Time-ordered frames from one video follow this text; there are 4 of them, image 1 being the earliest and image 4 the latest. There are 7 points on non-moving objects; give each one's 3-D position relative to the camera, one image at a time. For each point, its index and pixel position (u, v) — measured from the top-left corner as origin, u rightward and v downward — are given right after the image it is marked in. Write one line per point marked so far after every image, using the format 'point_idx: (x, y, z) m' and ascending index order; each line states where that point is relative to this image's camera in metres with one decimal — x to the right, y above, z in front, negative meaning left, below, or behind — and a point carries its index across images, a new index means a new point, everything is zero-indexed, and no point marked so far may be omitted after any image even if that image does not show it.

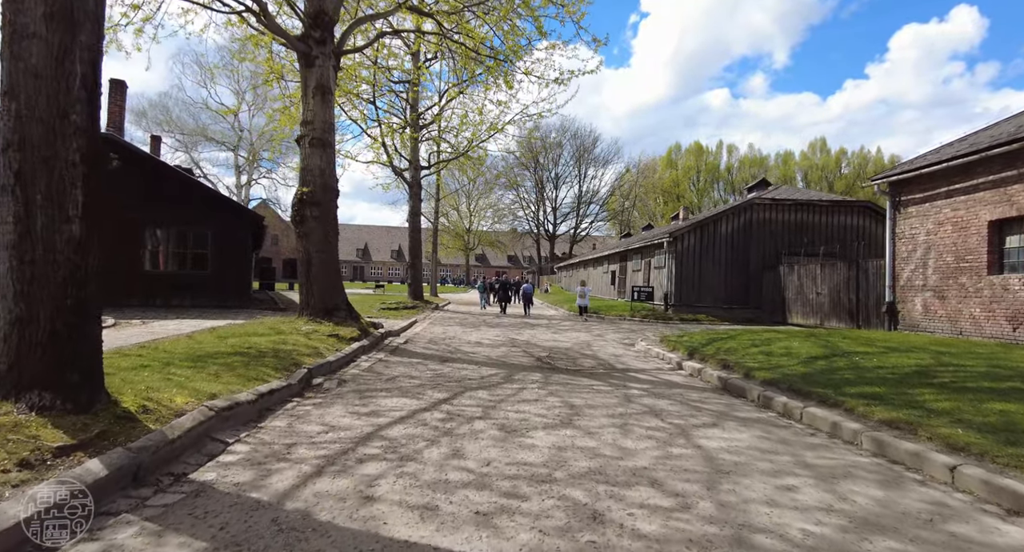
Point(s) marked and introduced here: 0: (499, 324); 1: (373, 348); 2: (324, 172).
0: (-0.5, -1.6, +18.6) m
1: (-2.7, -1.4, +10.5) m
2: (-3.9, +2.2, +11.4) m
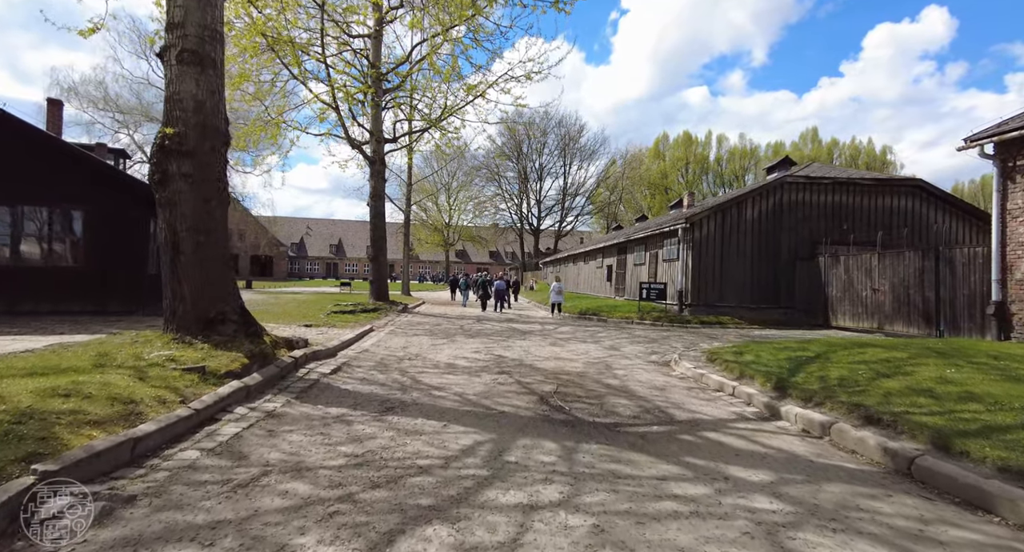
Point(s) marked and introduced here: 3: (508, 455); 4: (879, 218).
0: (-0.9, -1.5, +14.5) m
1: (-2.9, -1.3, +6.4) m
2: (-4.1, +2.3, +7.2) m
3: (0.0, -1.5, +4.6) m
4: (+12.9, +2.1, +19.2) m
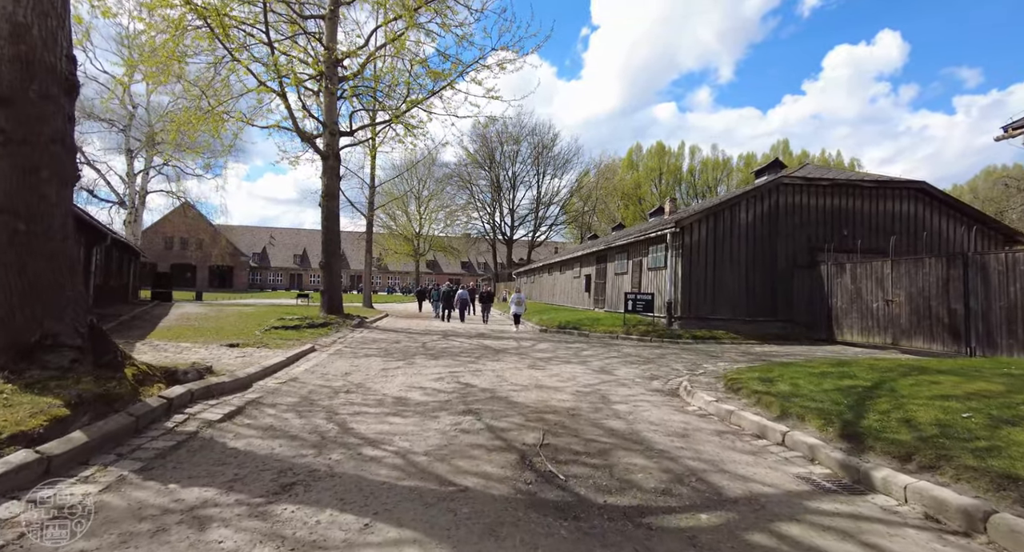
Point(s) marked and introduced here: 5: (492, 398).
0: (-1.5, -1.7, +12.3) m
1: (-3.1, -1.3, +4.1) m
2: (-4.4, +2.2, +5.0) m
3: (-0.2, -1.5, +2.4) m
4: (+12.0, +1.7, +17.8) m
5: (-0.3, -1.6, +7.3) m
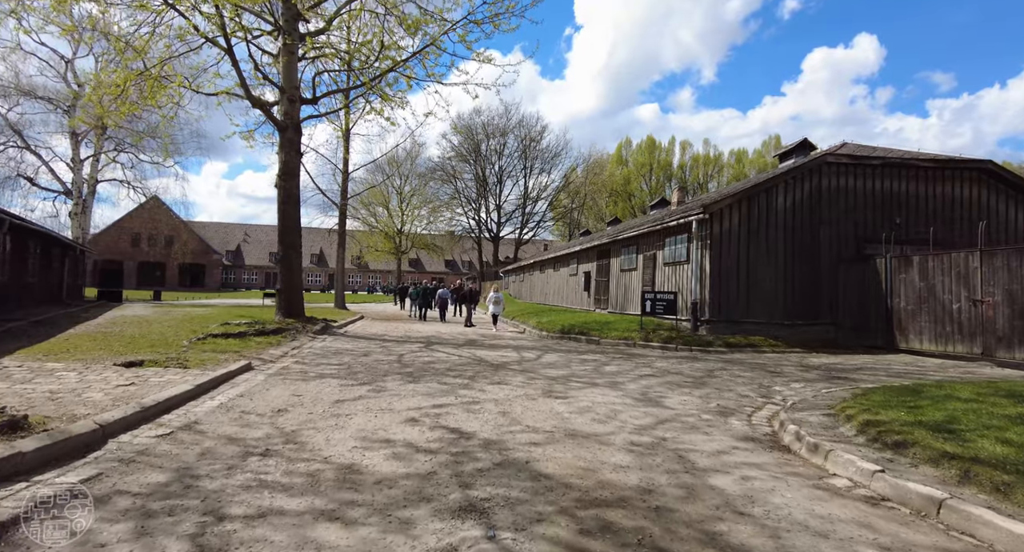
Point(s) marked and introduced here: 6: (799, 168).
0: (-1.5, -1.6, +9.4) m
1: (-2.8, -1.2, +1.0) m
2: (-4.1, +2.3, +1.9) m
3: (+0.2, -1.4, -0.5) m
4: (+11.9, +1.9, +15.2) m
5: (-0.1, -1.5, +4.4) m
6: (+7.7, +2.9, +14.6) m
